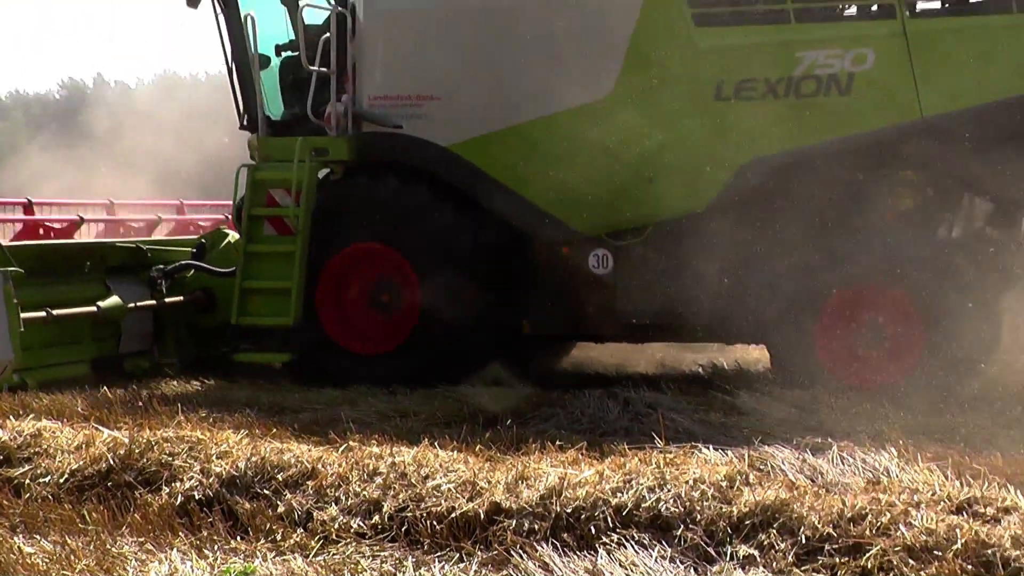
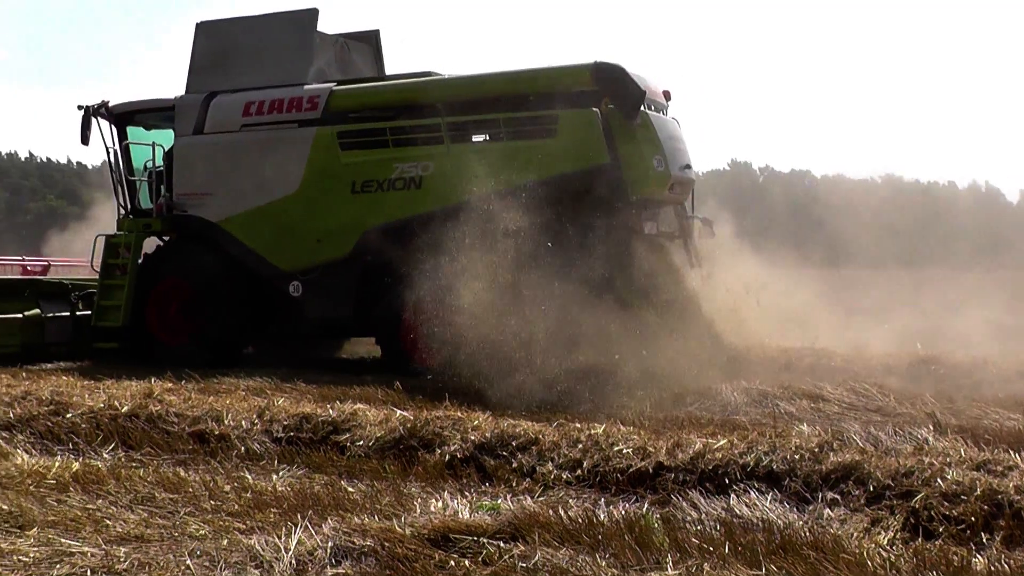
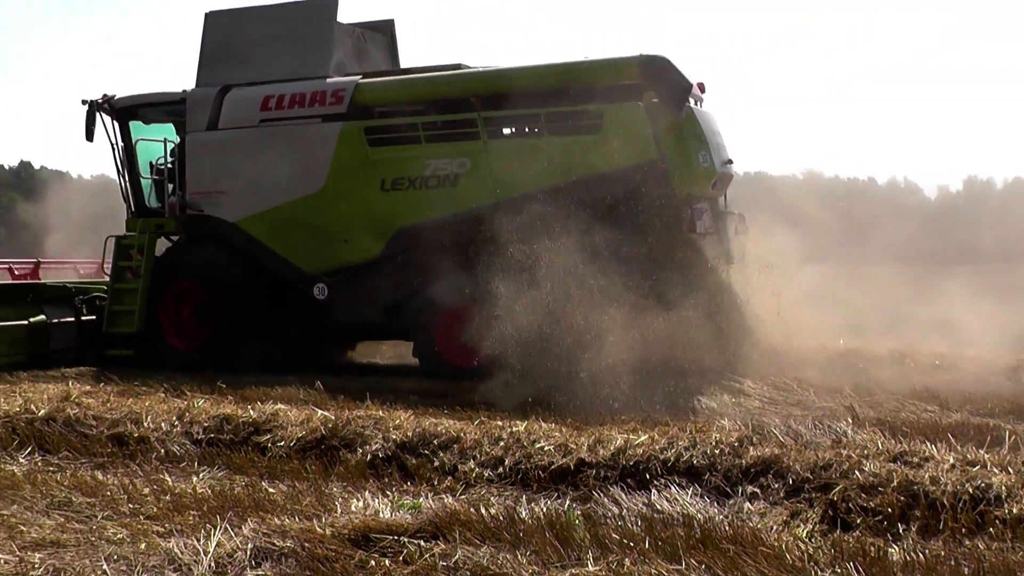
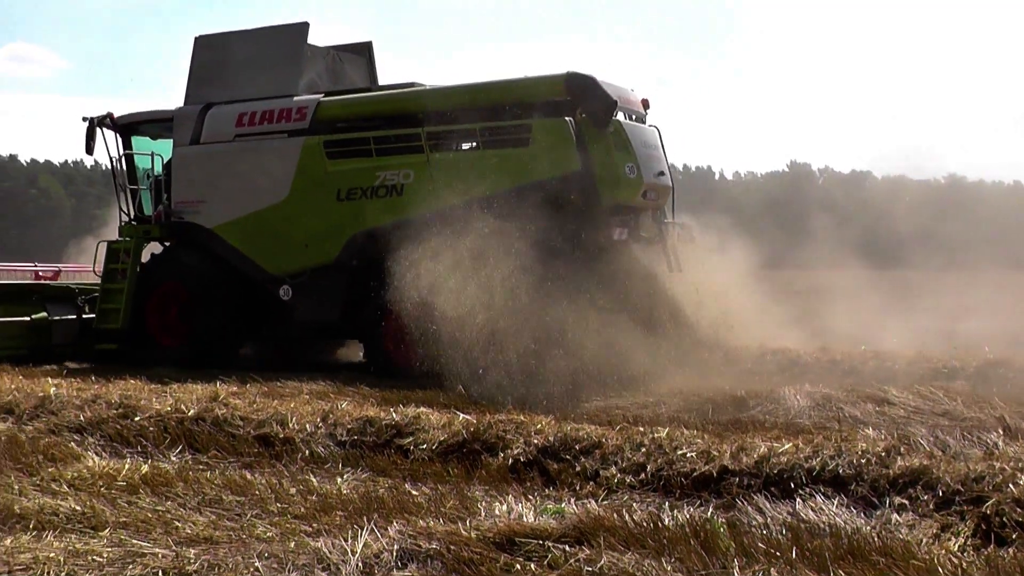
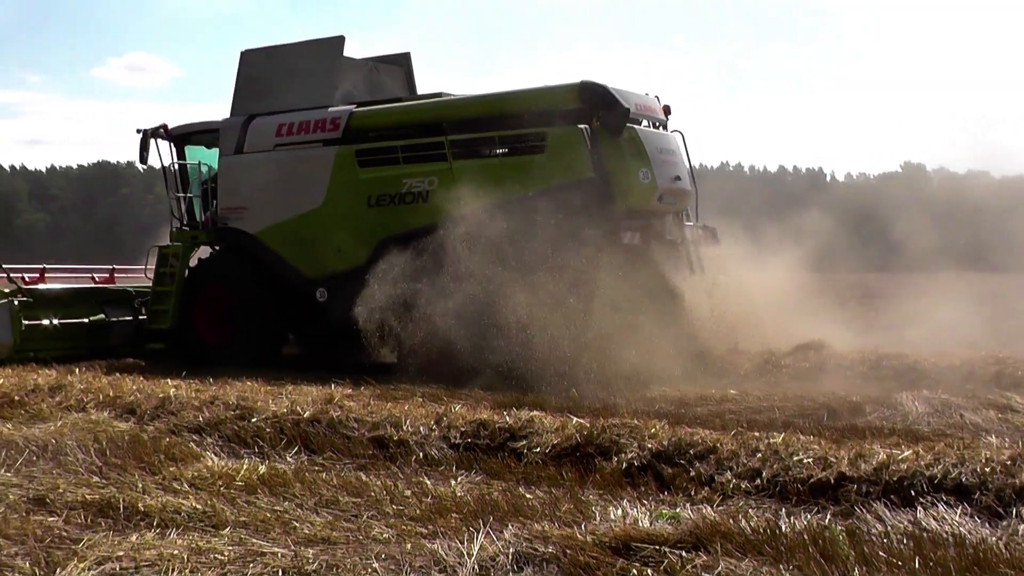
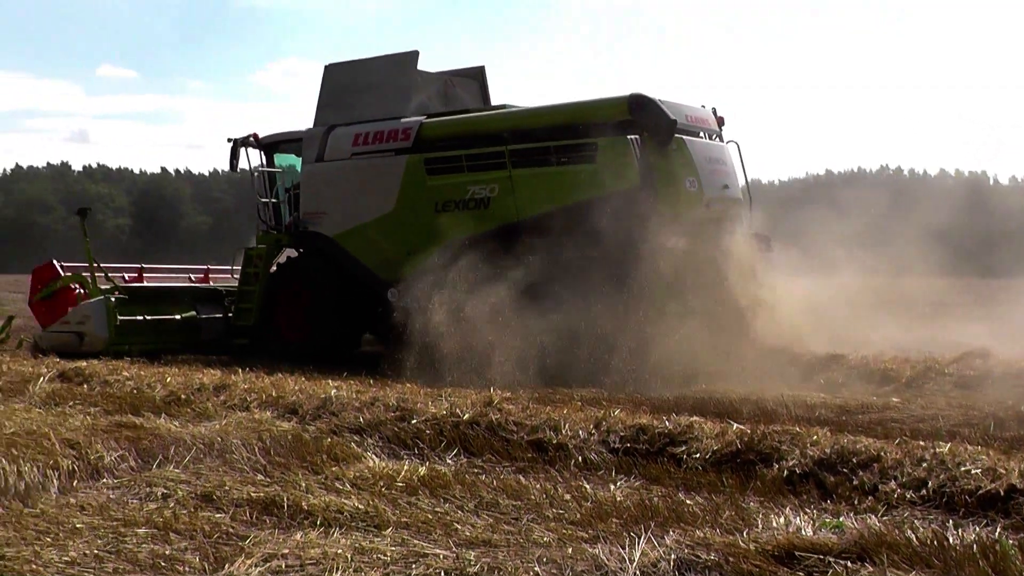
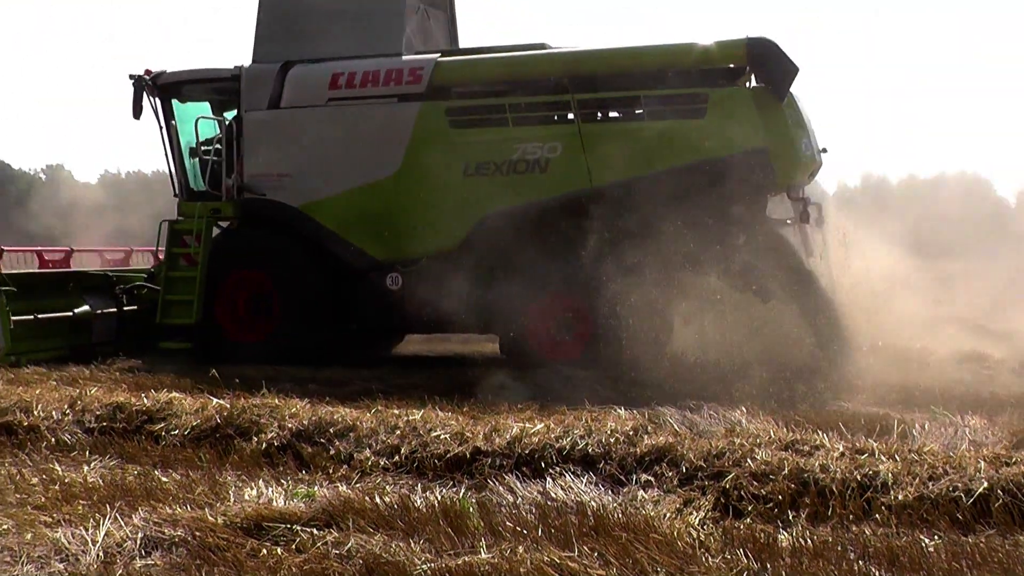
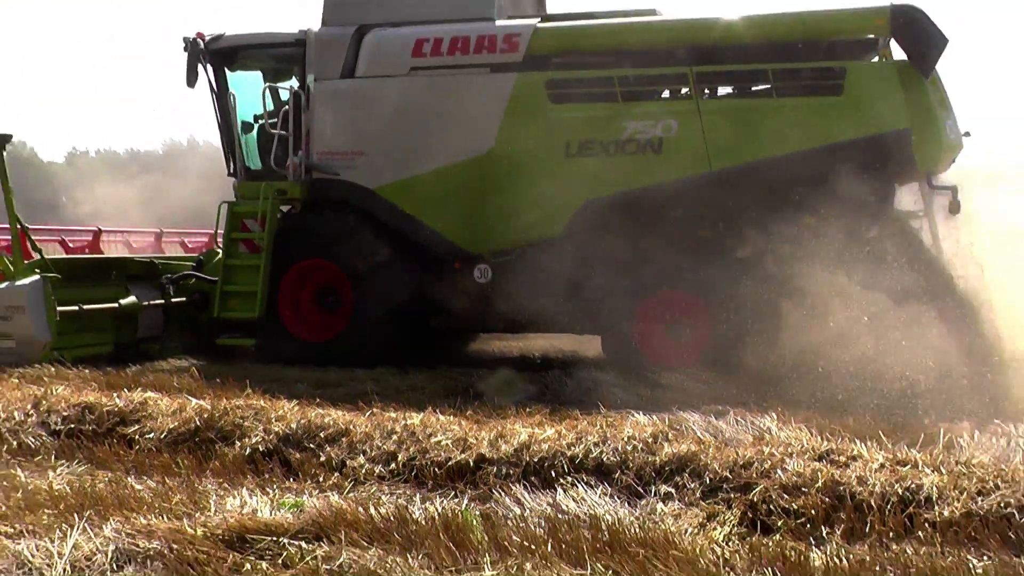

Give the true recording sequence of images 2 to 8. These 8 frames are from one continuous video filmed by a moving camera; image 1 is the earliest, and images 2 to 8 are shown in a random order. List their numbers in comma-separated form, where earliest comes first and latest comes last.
8, 7, 3, 2, 4, 5, 6
